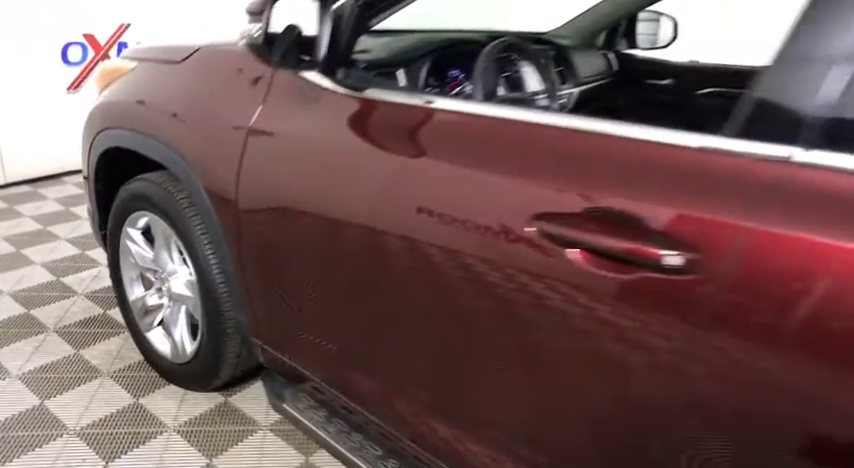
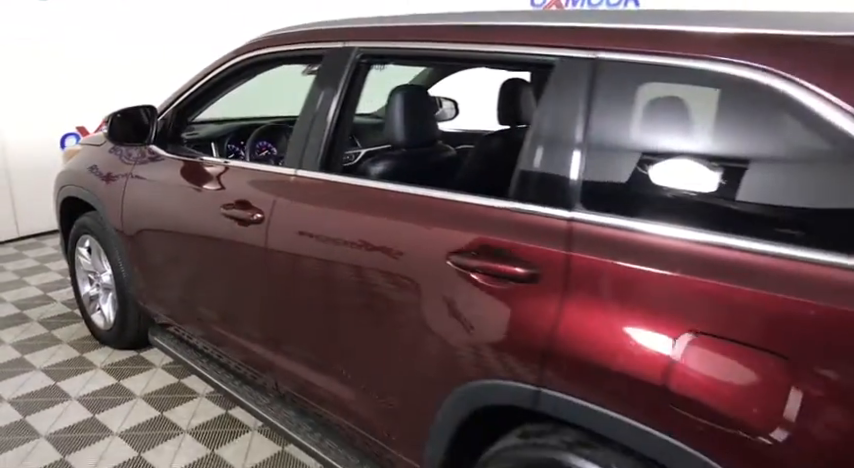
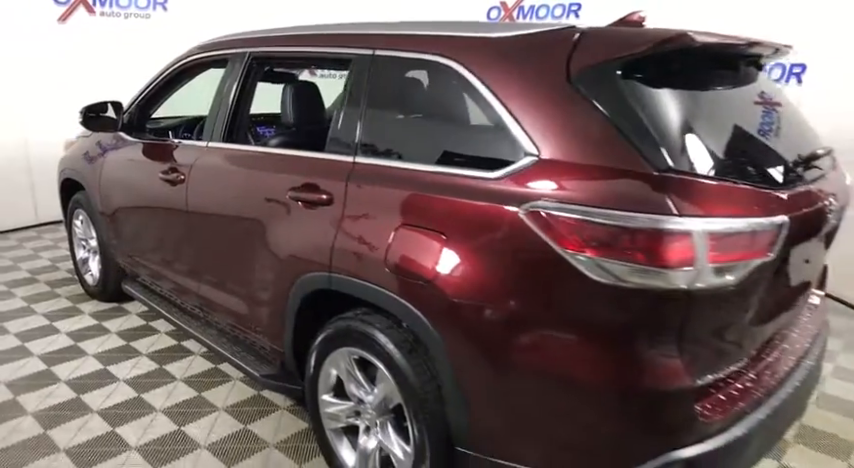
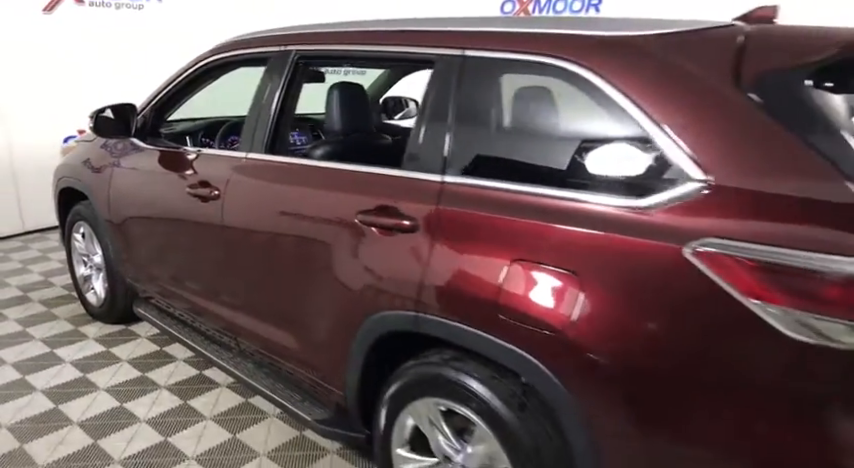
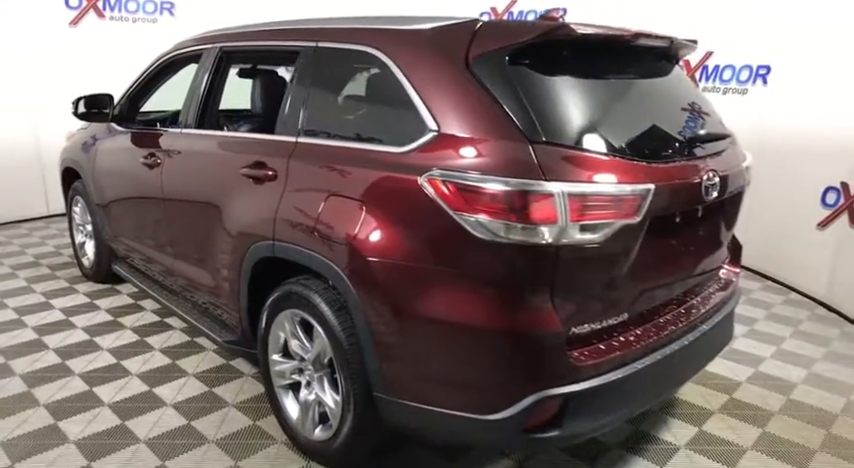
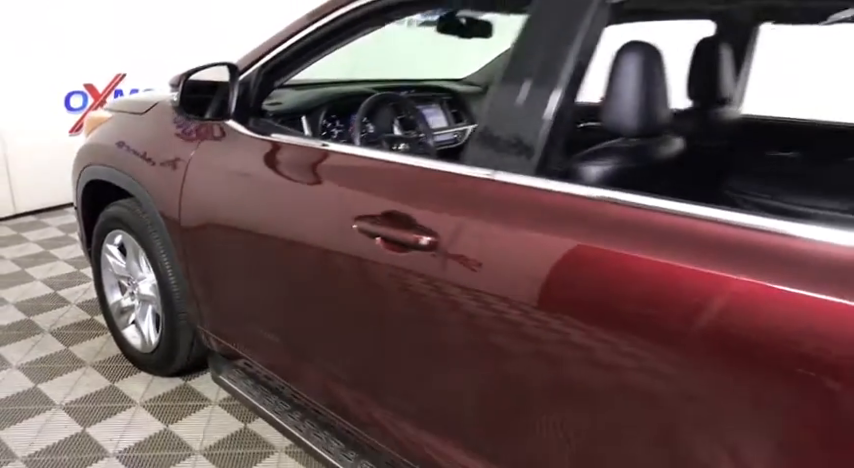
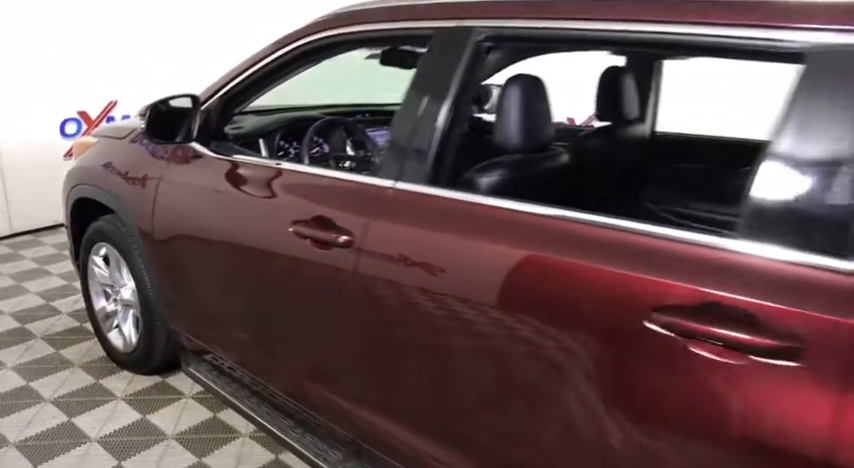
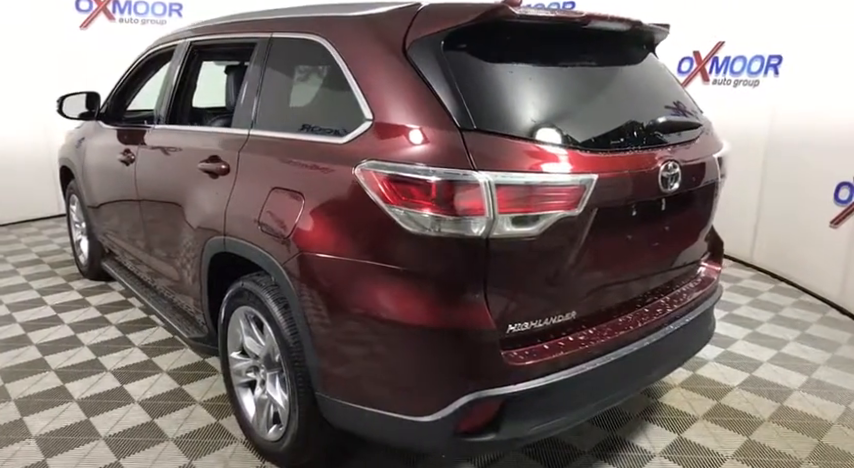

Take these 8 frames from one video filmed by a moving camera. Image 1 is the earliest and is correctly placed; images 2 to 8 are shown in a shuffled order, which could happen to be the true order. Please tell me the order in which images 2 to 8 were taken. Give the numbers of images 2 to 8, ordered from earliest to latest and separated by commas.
6, 7, 2, 4, 3, 5, 8
